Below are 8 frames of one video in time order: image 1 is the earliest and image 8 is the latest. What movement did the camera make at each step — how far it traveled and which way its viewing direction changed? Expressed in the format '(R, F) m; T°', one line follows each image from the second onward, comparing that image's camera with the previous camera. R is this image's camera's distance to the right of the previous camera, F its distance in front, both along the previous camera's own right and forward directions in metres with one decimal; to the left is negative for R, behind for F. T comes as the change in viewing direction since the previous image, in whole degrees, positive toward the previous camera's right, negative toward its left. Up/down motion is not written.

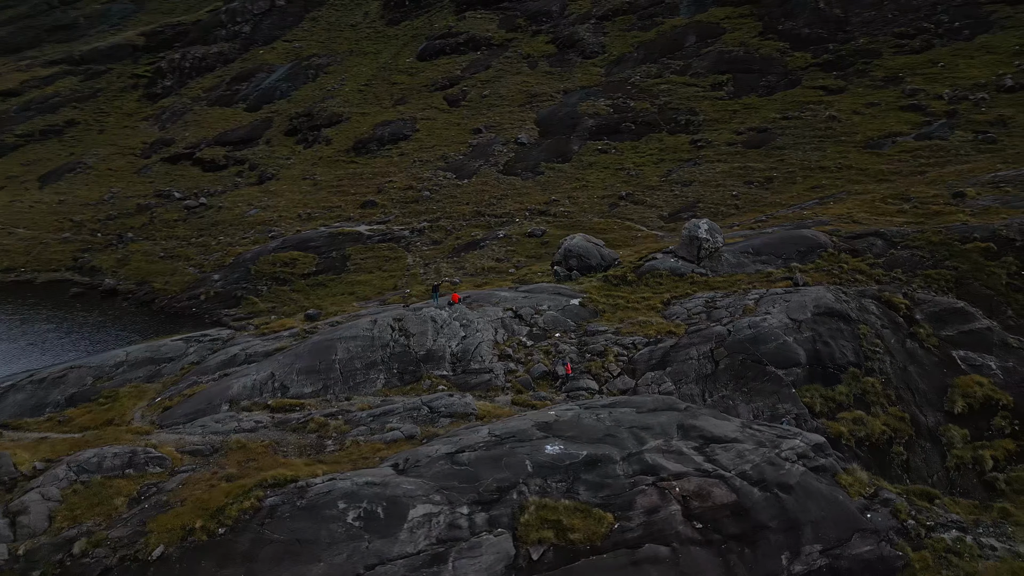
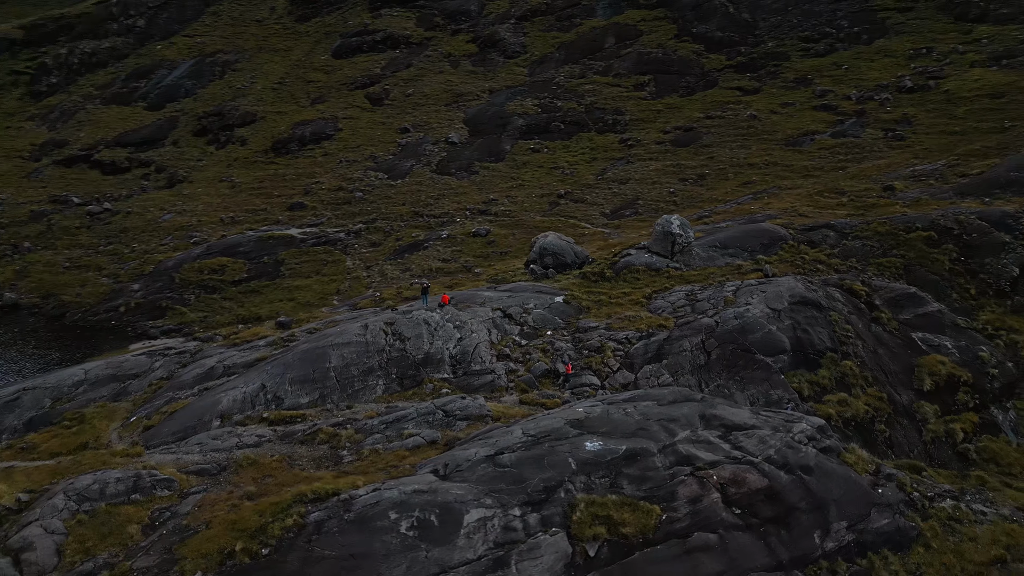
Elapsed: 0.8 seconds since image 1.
(-3.2, +0.3) m; +7°
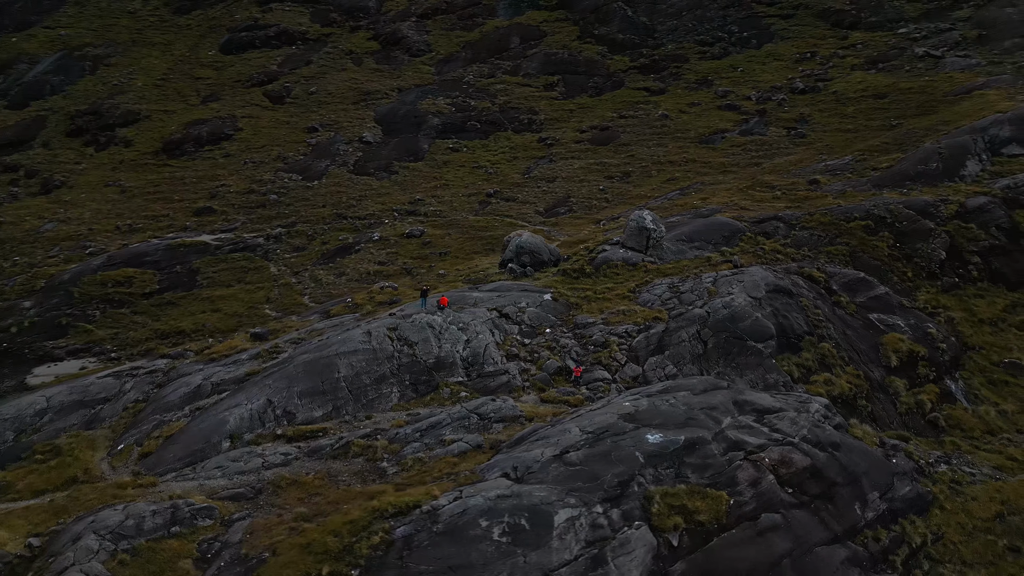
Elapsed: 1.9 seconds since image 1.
(-4.3, +0.5) m; +9°
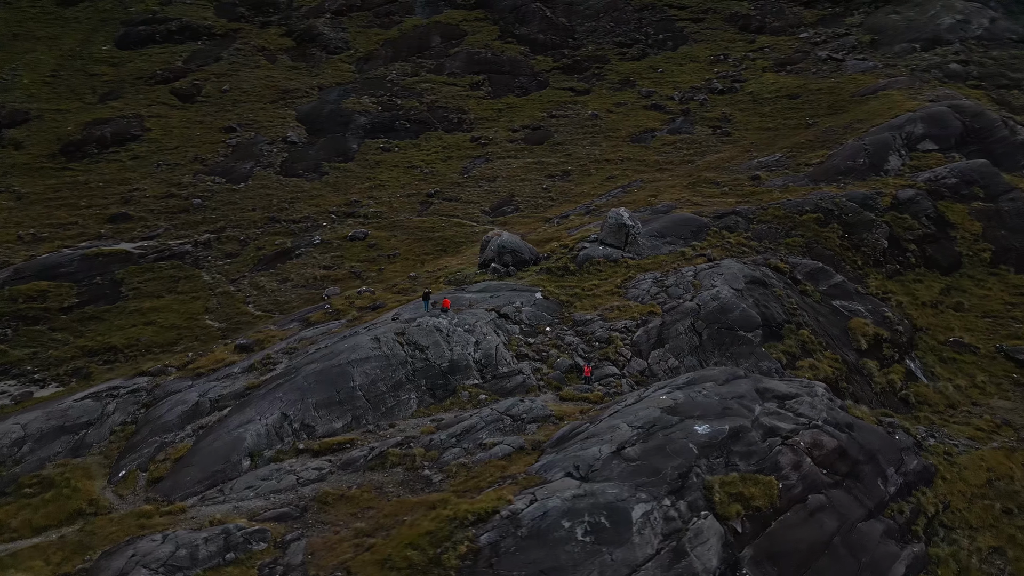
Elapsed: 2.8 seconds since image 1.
(-3.7, +0.4) m; +8°
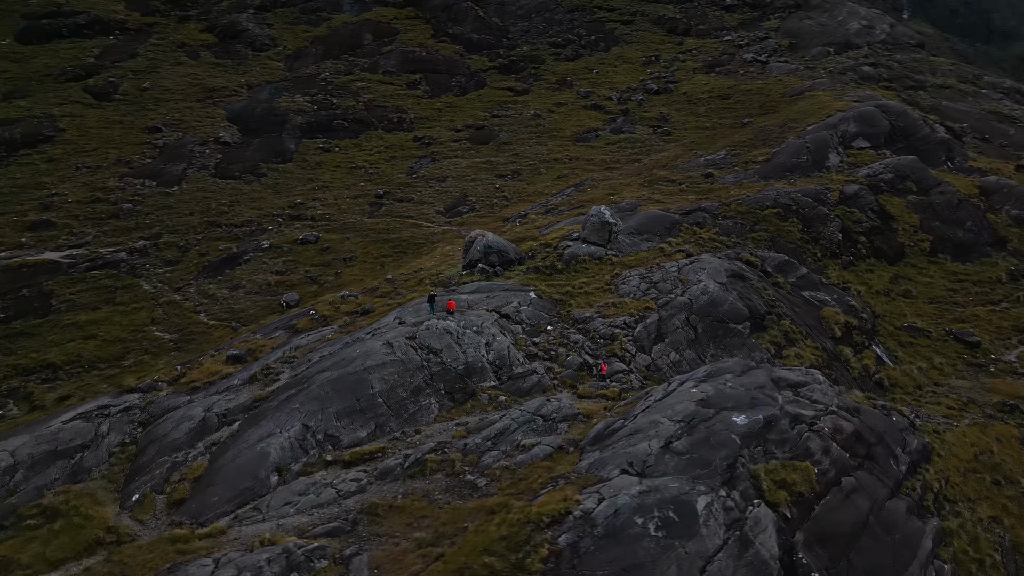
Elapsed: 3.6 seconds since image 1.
(-3.2, +0.3) m; +7°
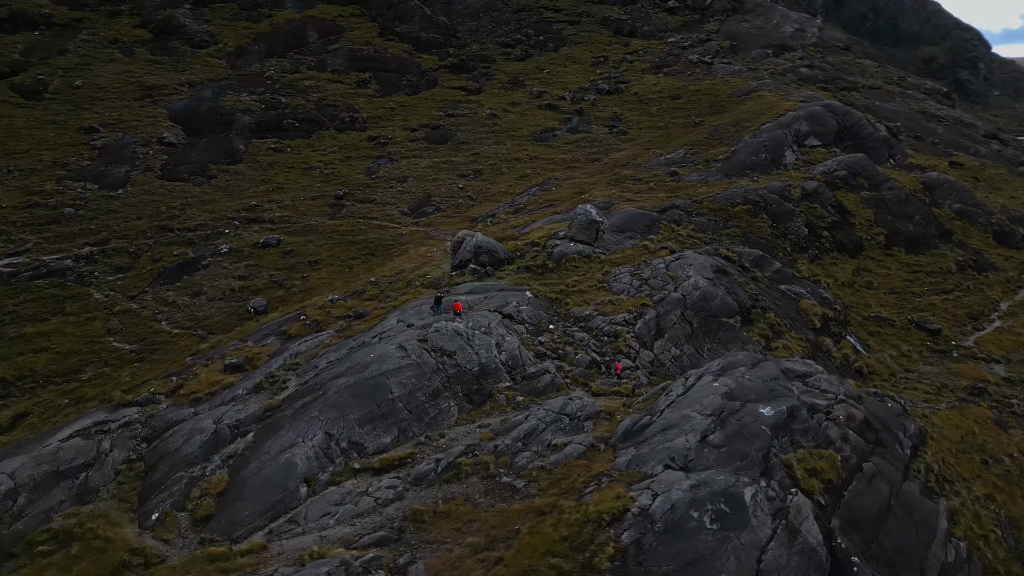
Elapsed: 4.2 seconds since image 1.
(-2.5, +0.2) m; +5°
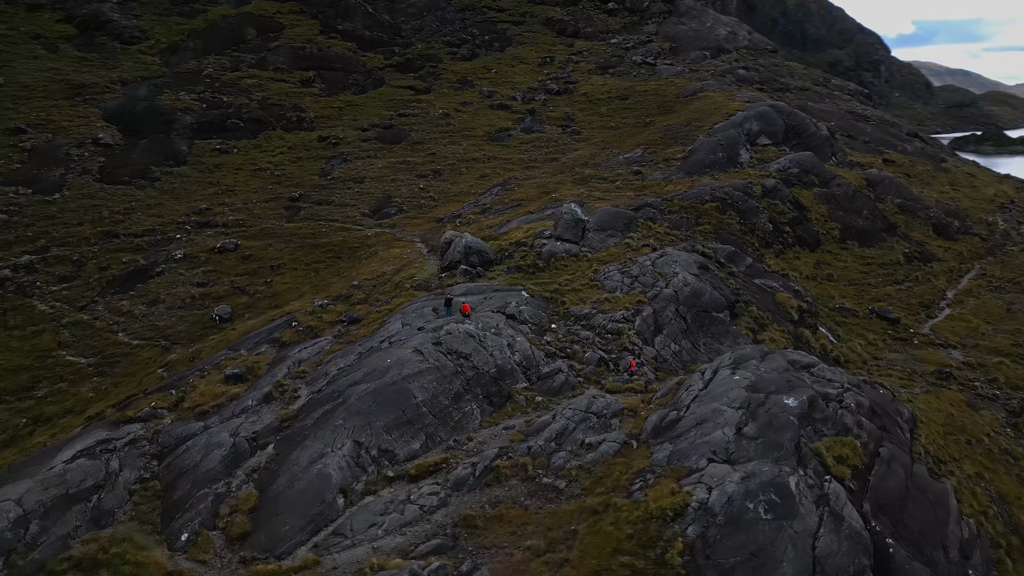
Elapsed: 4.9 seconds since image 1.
(-2.7, +0.3) m; +6°
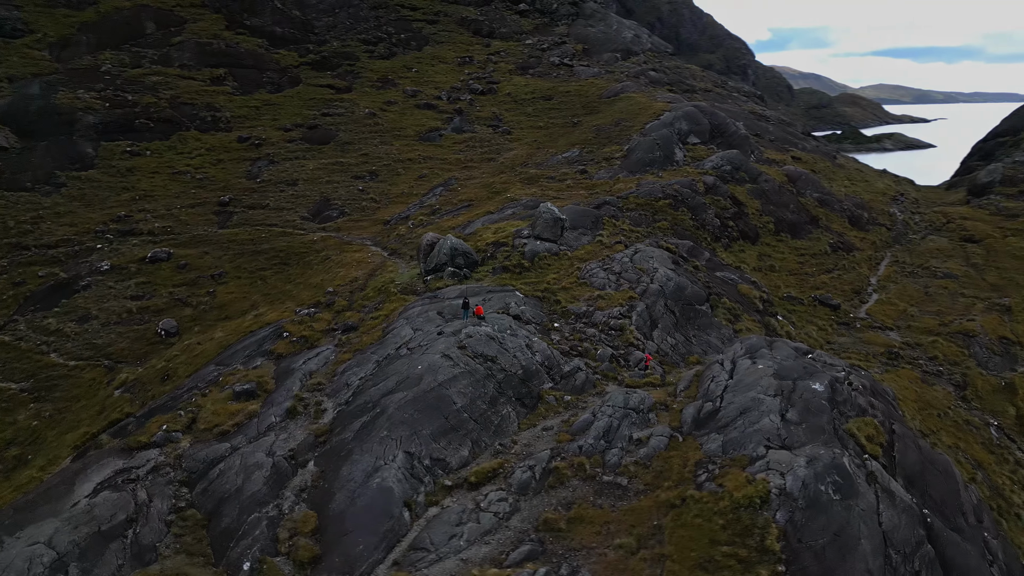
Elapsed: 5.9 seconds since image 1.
(-4.0, +0.5) m; +8°
